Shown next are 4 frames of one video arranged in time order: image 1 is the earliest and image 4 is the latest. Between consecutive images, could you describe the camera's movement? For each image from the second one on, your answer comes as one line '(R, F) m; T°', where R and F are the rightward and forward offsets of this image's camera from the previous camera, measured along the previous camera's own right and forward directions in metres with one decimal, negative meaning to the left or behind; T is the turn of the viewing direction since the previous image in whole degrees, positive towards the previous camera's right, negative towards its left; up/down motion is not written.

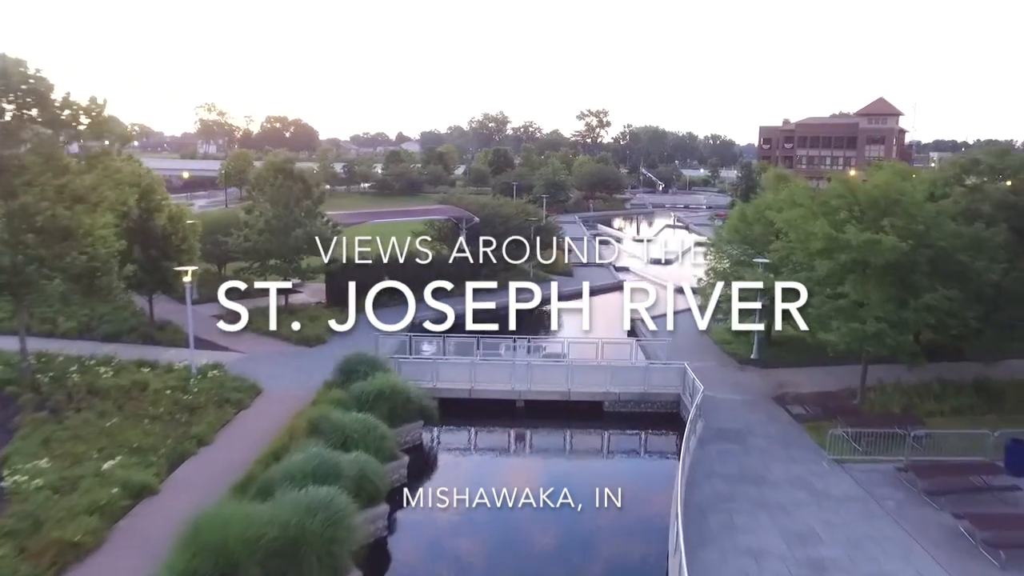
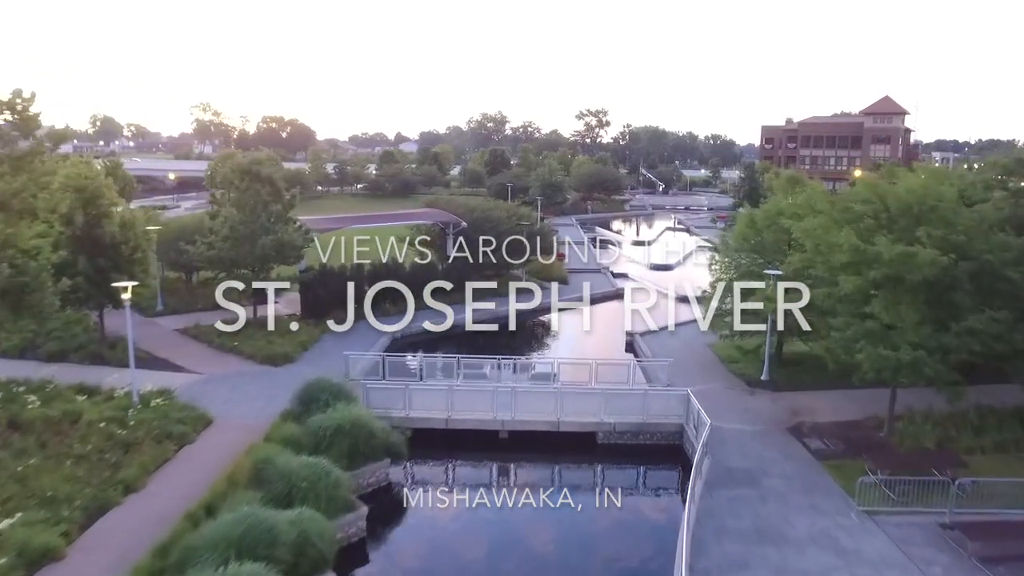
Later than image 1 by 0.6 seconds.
(+0.3, +1.7) m; 0°
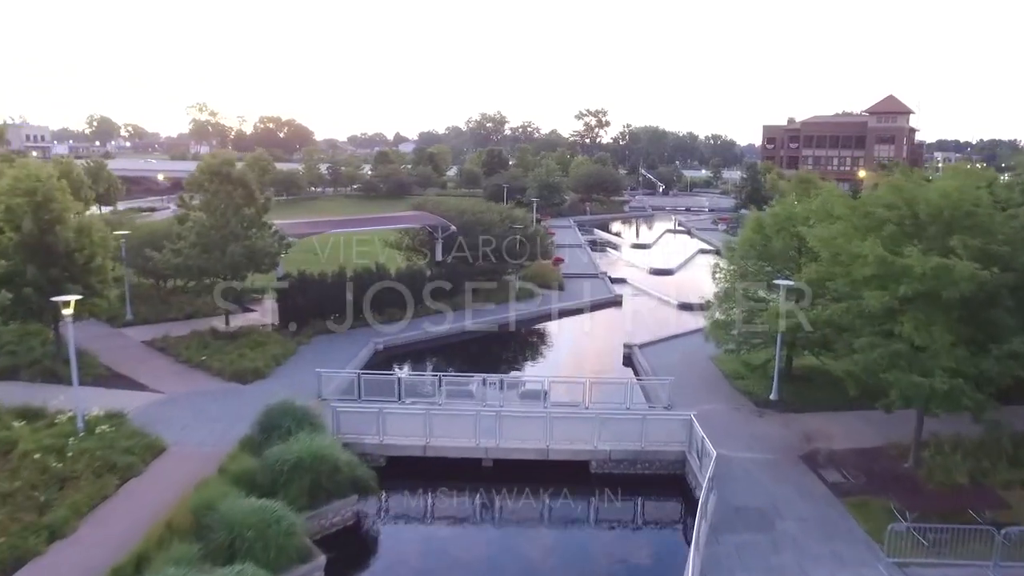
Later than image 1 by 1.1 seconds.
(+0.3, +1.3) m; 0°
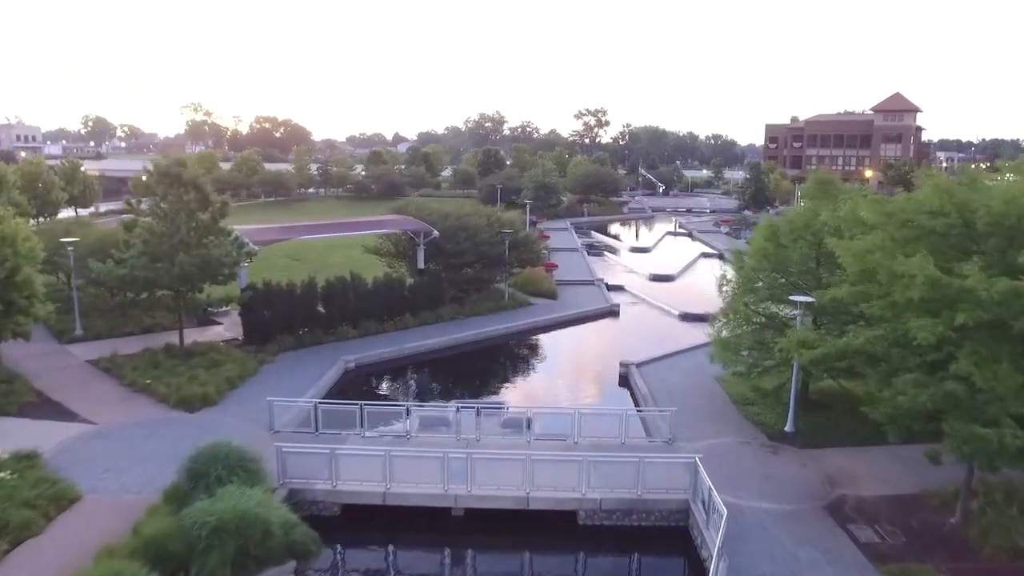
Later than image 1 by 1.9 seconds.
(+0.4, +1.8) m; 0°
